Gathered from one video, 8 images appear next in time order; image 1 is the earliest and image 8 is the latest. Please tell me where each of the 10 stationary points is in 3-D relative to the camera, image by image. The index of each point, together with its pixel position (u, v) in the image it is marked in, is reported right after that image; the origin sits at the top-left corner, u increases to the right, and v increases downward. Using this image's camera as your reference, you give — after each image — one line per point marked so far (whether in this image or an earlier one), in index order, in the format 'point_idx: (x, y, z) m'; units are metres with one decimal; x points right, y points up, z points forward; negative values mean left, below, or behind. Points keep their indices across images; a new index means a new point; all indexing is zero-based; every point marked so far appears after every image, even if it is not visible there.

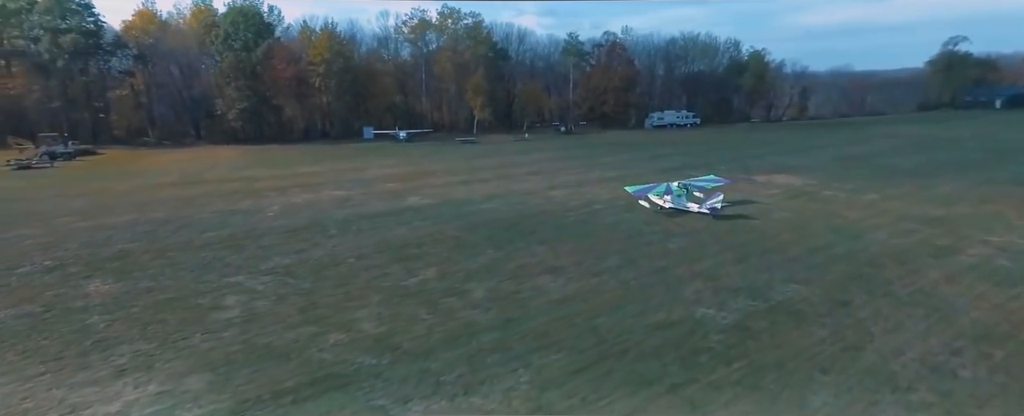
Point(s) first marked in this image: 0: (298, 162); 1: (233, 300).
0: (-6.9, +1.0, +18.7) m
1: (-3.8, -1.2, +7.4) m
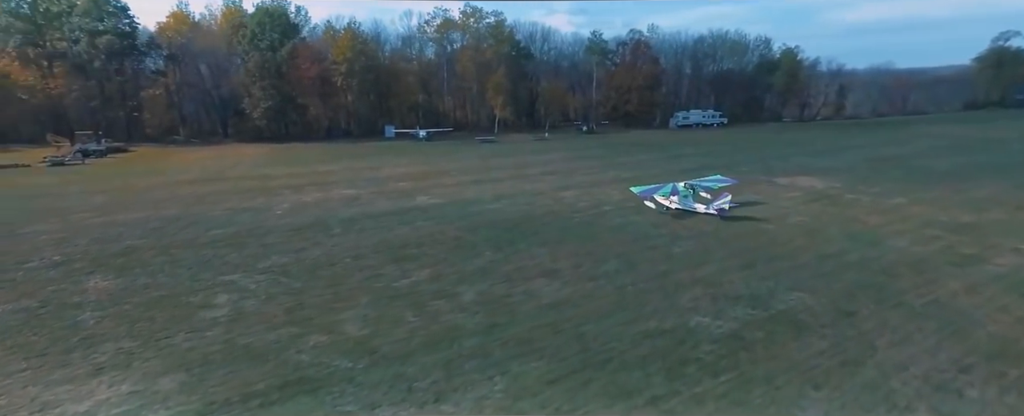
0: (-6.4, +1.0, +18.9) m
1: (-3.9, -1.2, +7.4) m
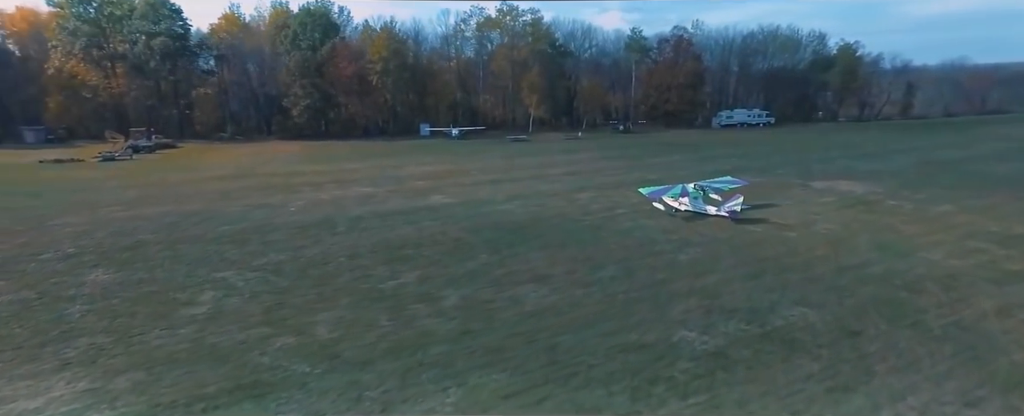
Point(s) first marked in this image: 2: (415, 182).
0: (-5.7, +1.1, +19.1) m
1: (-4.2, -1.2, +7.5) m
2: (-3.2, +0.8, +17.5) m
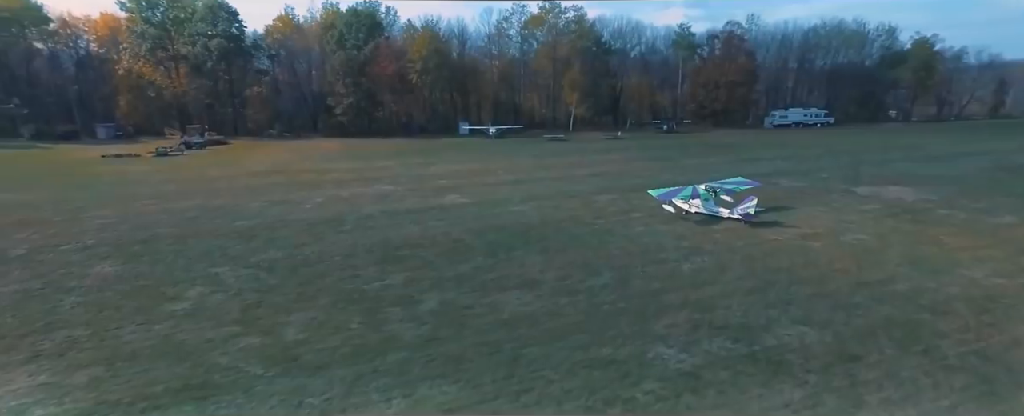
0: (-4.8, +1.2, +19.3) m
1: (-4.4, -1.2, +7.6) m
2: (-2.5, +0.8, +17.5) m
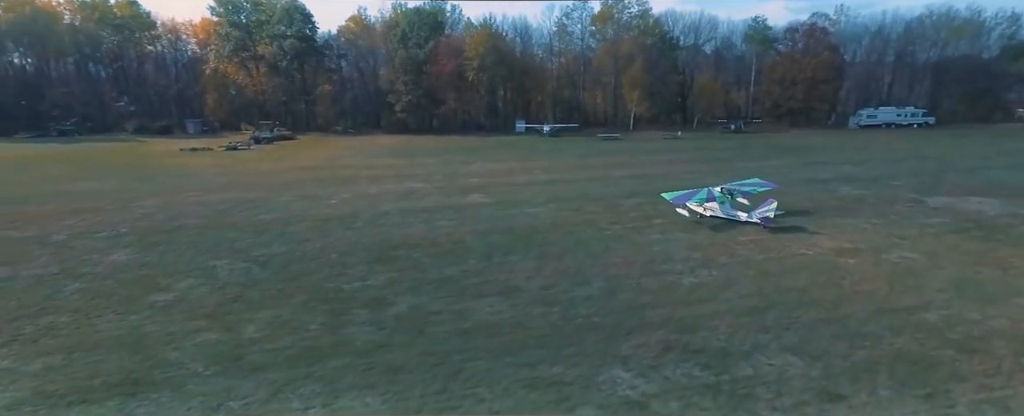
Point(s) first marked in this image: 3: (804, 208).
0: (-3.6, +1.3, +19.5) m
1: (-4.7, -1.1, +7.8) m
2: (-1.4, +0.9, +17.4) m
3: (+7.1, 0.0, +13.2) m
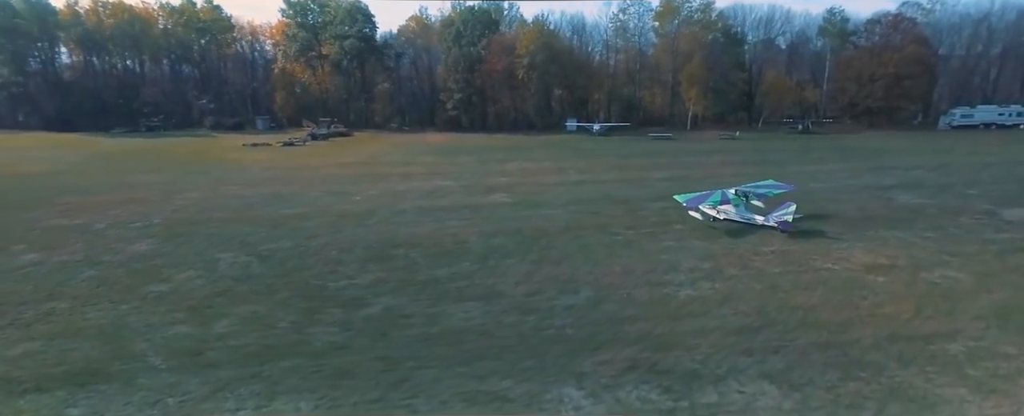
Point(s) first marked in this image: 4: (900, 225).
0: (-2.3, +1.4, +19.6) m
1: (-4.9, -1.0, +8.1) m
2: (-0.5, +0.9, +17.3) m
3: (+7.4, -0.2, +12.1) m
4: (+8.2, -0.4, +11.5) m
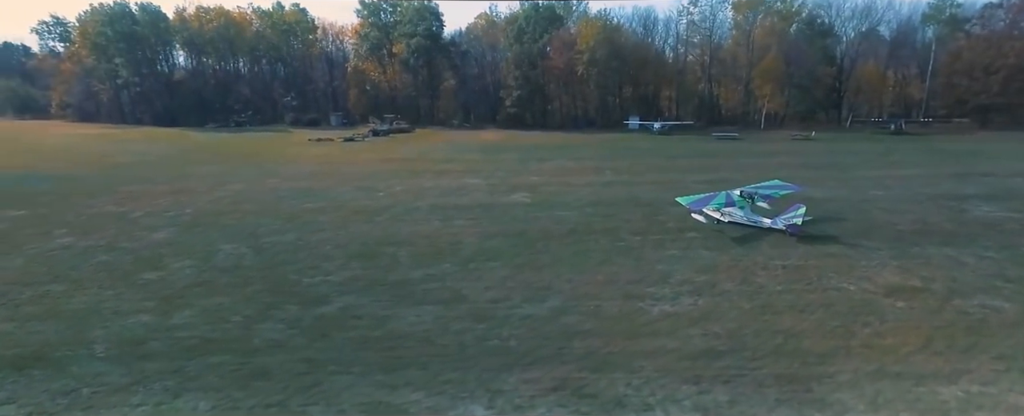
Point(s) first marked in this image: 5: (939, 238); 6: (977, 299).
0: (-1.0, +1.5, +19.5) m
1: (-5.2, -0.9, +8.5) m
2: (+0.5, +0.9, +16.9) m
3: (+7.6, -0.4, +10.8) m
4: (+8.2, -0.6, +10.0) m
5: (+8.1, -0.6, +10.2) m
6: (+6.0, -1.2, +7.1) m
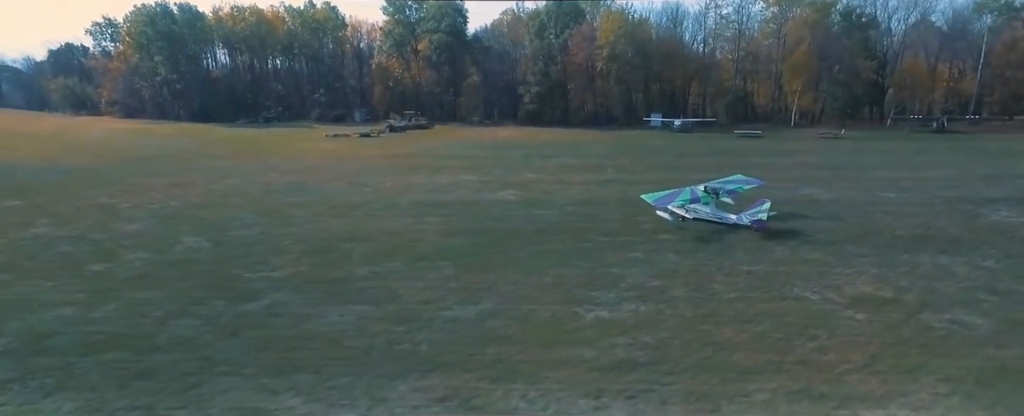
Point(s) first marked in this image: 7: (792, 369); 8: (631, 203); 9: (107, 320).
0: (-1.0, +1.6, +19.2) m
1: (-5.9, -0.8, +8.6) m
2: (+0.3, +1.0, +16.6) m
3: (+7.0, -0.5, +10.0) m
4: (+7.6, -0.7, +9.2) m
5: (+7.4, -0.6, +9.3) m
6: (+5.1, -1.2, +6.4) m
7: (+2.6, -1.5, +5.1) m
8: (+2.8, +0.2, +12.6) m
9: (-4.6, -1.3, +6.3) m
